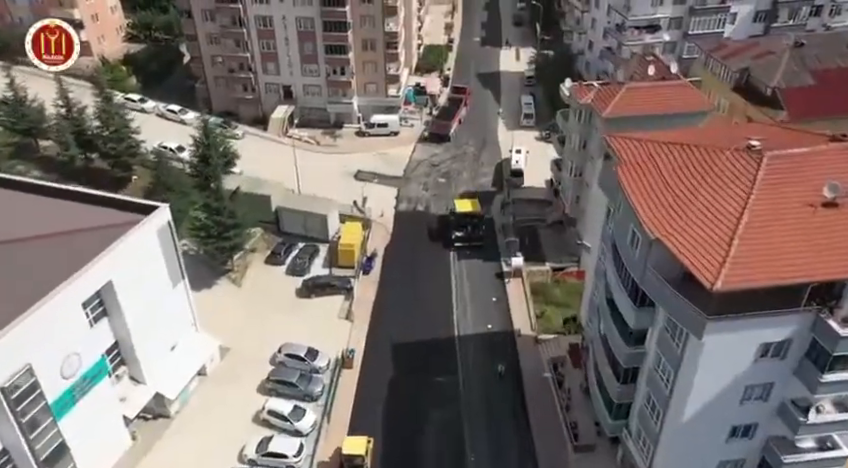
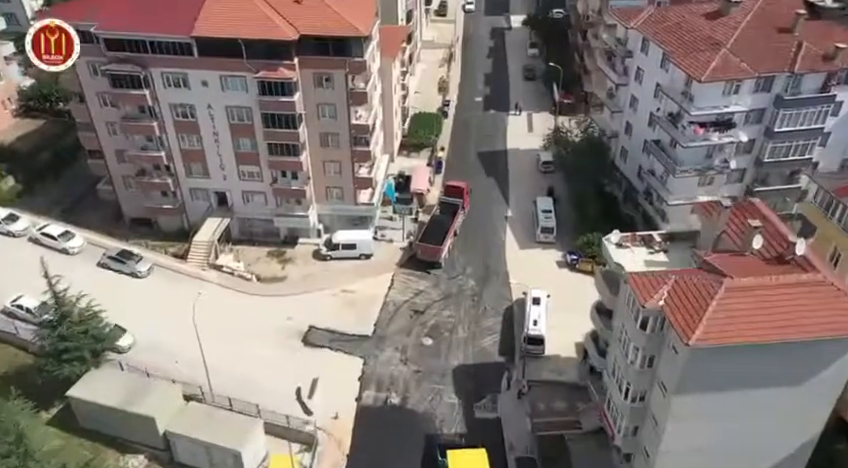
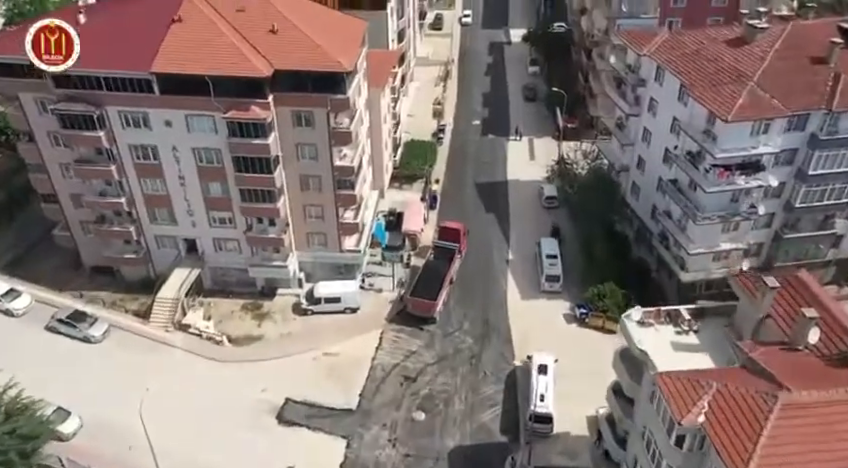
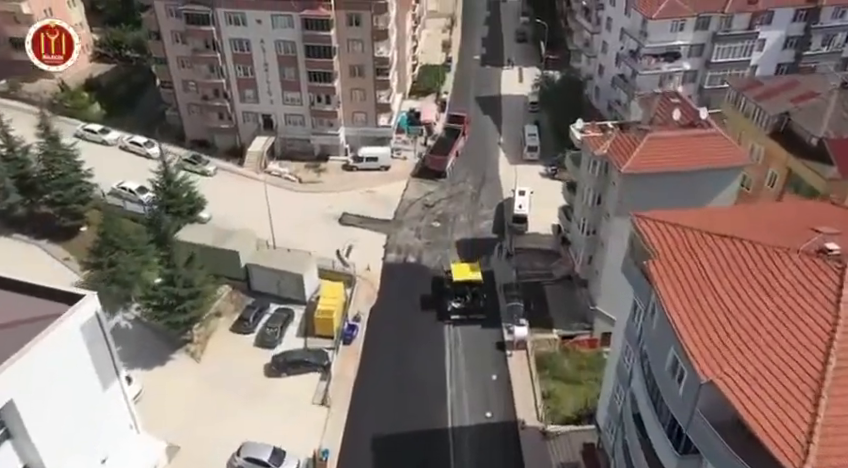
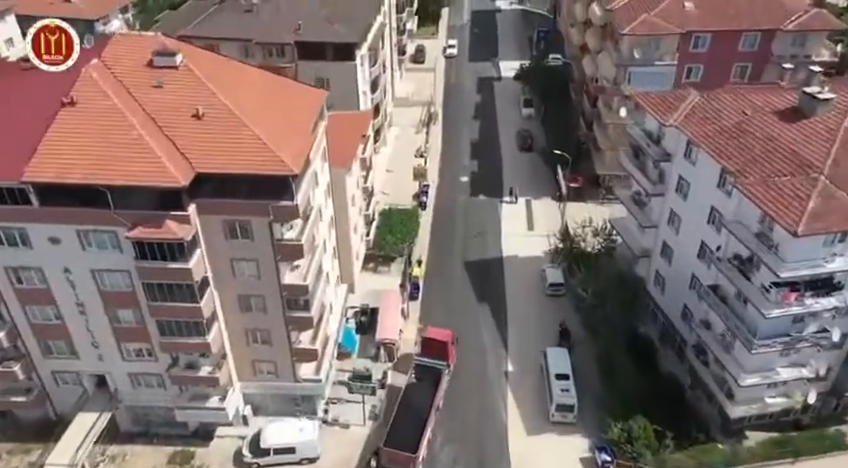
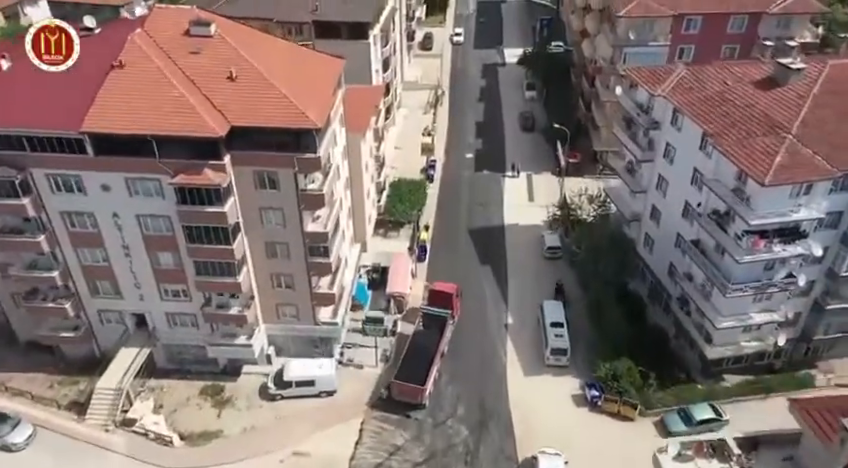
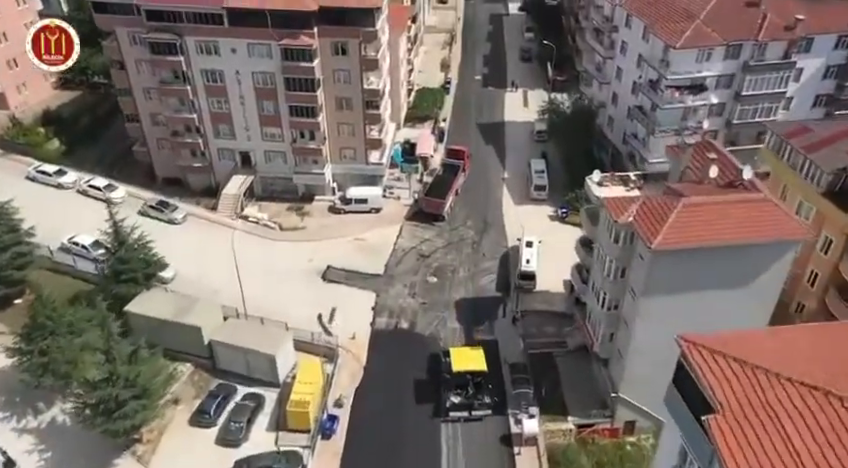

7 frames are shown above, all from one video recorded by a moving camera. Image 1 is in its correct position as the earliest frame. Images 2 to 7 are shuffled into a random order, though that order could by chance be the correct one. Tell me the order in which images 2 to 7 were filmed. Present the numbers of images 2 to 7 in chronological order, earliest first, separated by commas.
4, 7, 2, 3, 6, 5
